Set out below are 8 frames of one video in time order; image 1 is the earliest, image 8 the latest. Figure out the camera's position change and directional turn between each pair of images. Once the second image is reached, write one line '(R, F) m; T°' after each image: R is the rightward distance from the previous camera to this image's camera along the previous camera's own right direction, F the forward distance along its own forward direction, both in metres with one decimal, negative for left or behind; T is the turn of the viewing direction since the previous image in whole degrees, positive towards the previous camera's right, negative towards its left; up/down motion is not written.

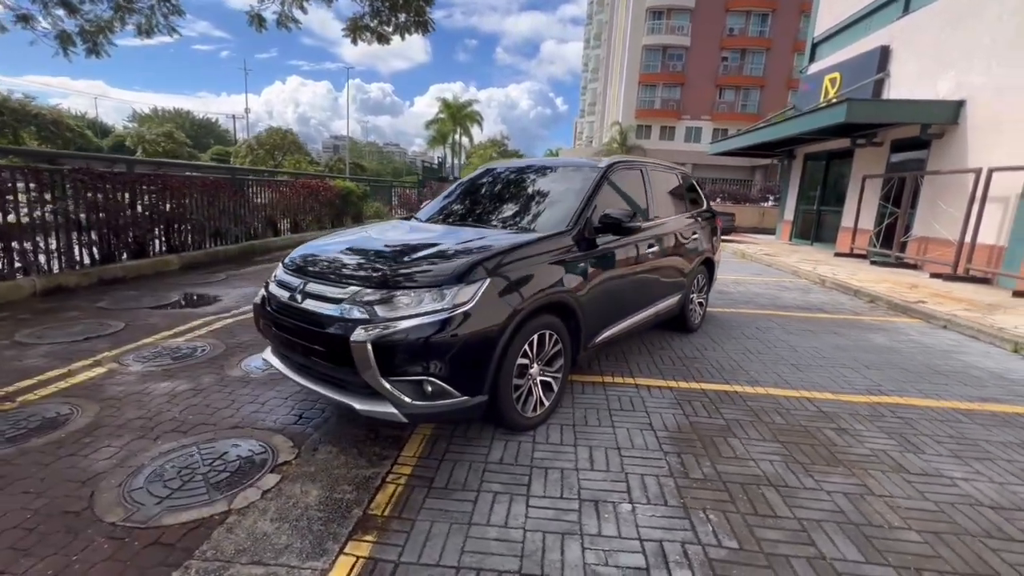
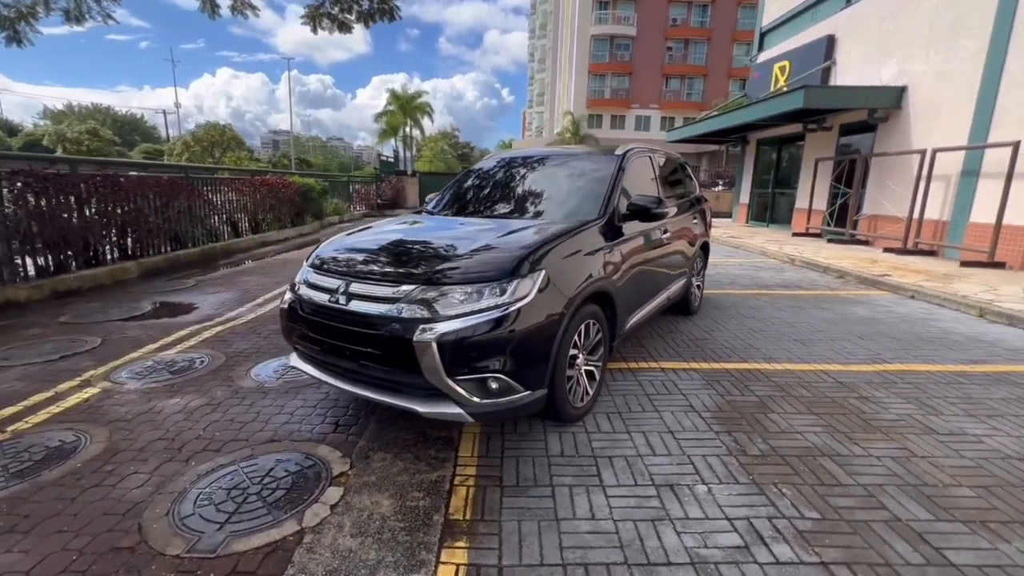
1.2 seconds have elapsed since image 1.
(-0.6, +0.1) m; +5°
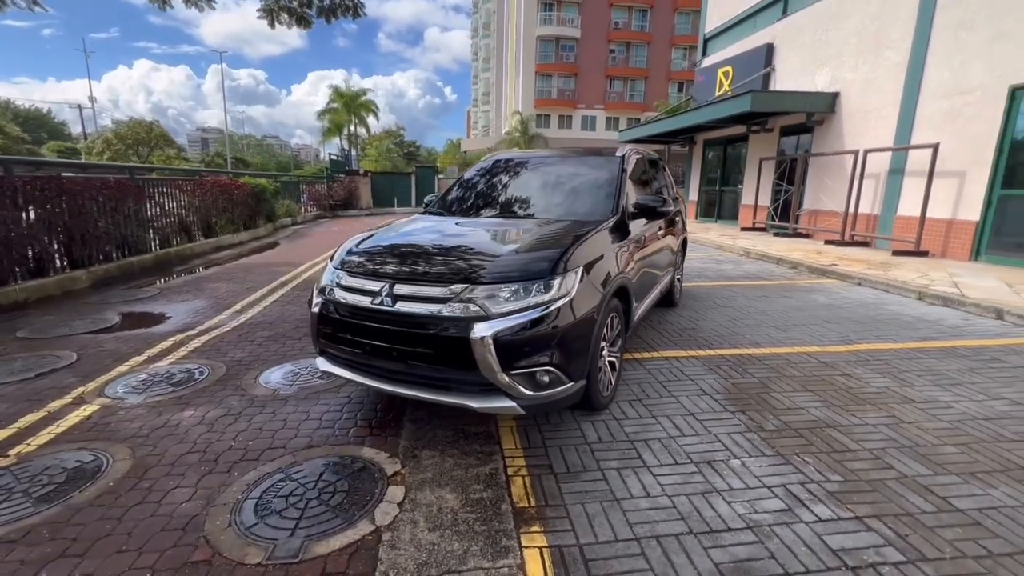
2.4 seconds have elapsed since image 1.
(-0.5, -0.1) m; +6°
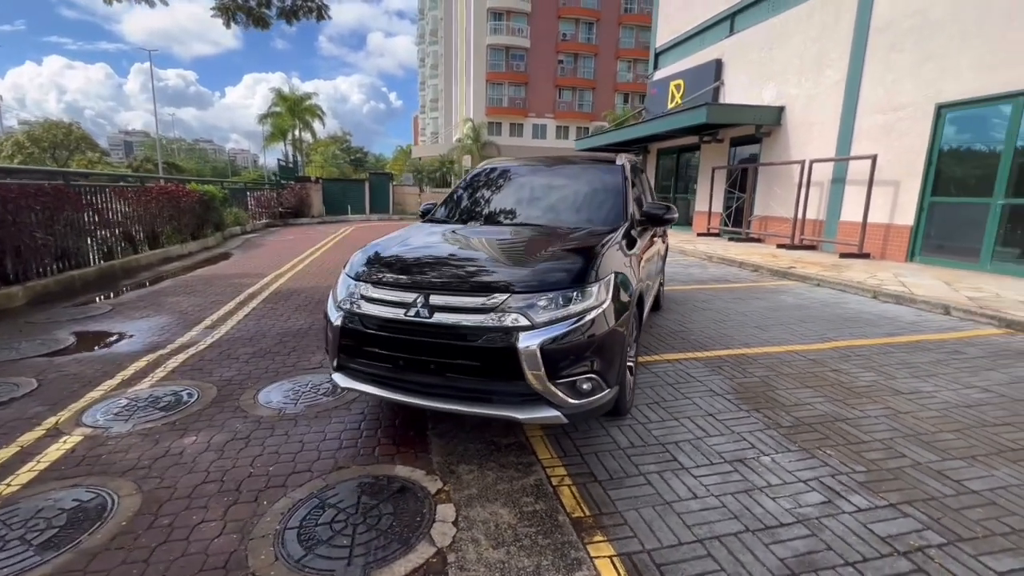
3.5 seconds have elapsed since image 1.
(-0.5, +0.1) m; +6°
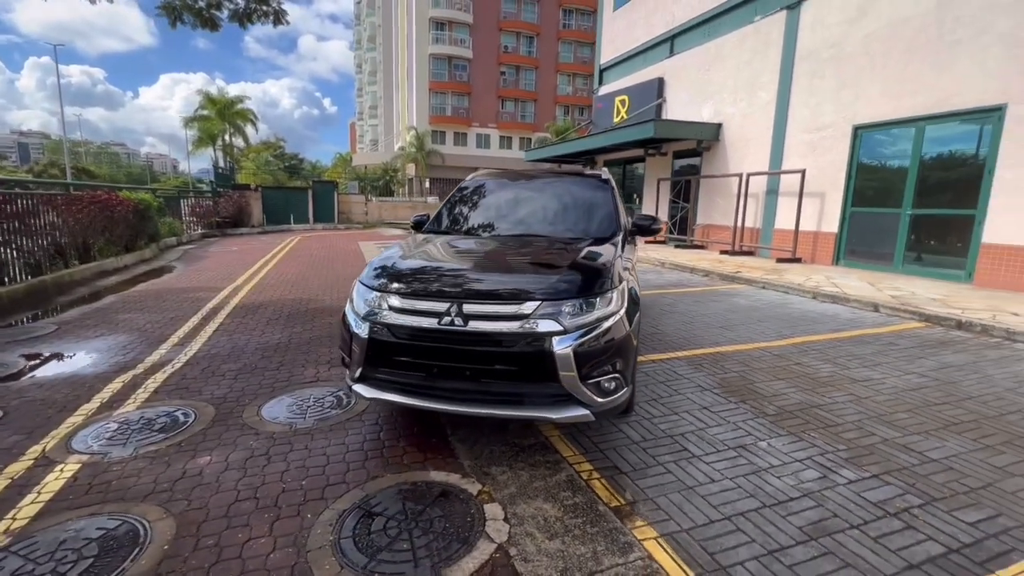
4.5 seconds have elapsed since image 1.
(-0.5, -0.1) m; +7°
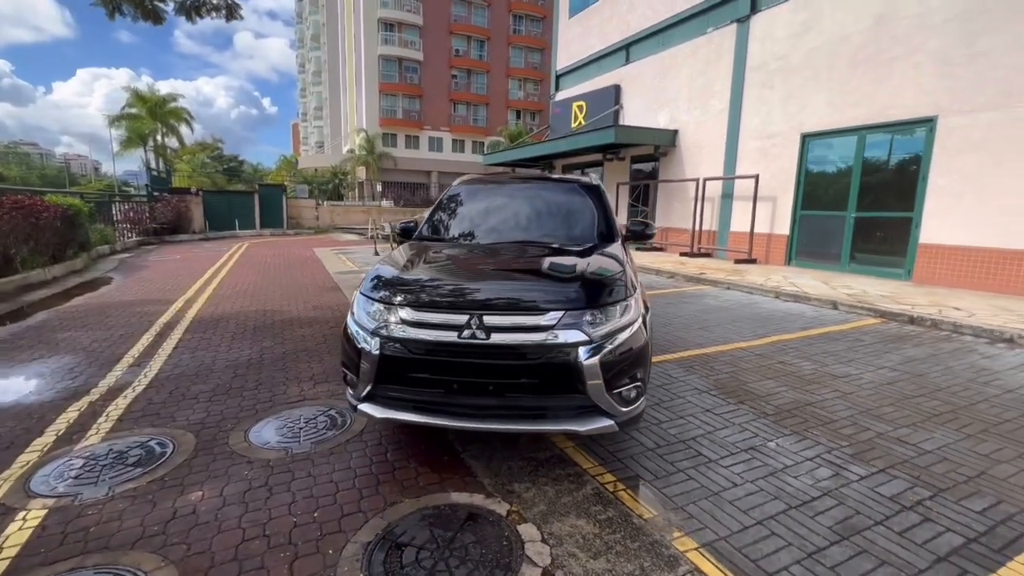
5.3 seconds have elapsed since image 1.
(-0.4, +0.1) m; +6°
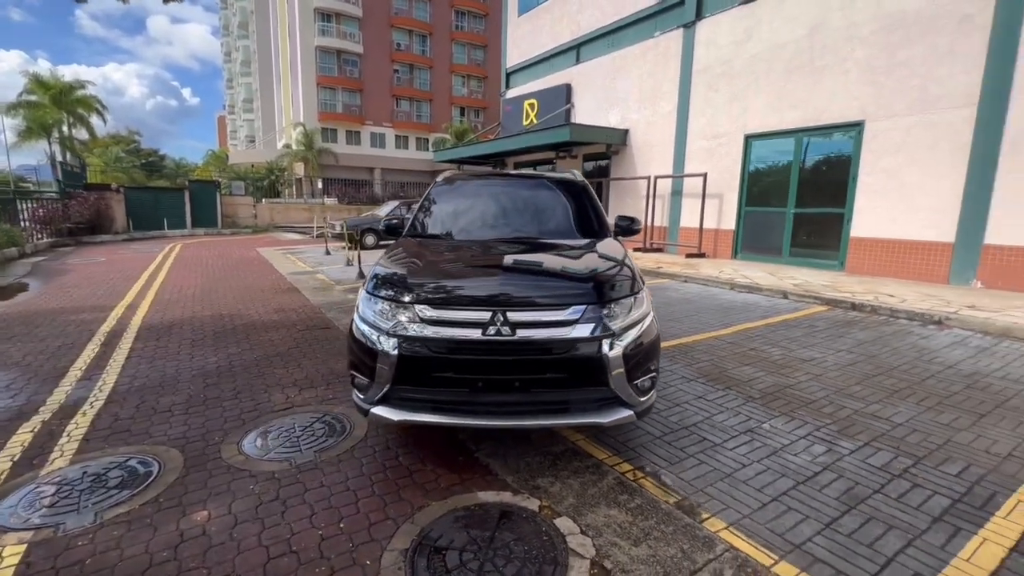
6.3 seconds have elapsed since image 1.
(-0.4, 0.0) m; +7°
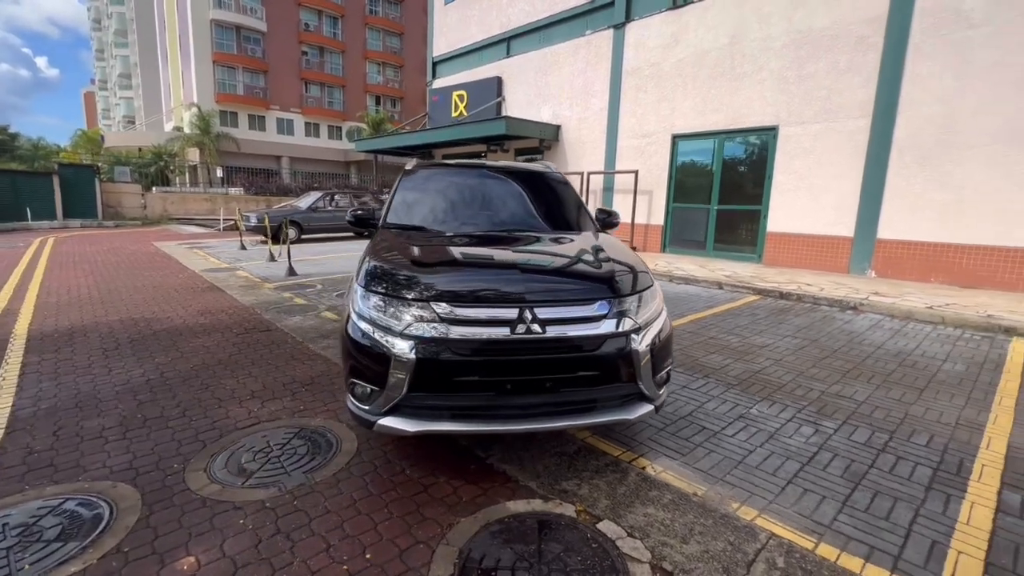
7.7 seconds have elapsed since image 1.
(-0.6, +0.2) m; +10°
